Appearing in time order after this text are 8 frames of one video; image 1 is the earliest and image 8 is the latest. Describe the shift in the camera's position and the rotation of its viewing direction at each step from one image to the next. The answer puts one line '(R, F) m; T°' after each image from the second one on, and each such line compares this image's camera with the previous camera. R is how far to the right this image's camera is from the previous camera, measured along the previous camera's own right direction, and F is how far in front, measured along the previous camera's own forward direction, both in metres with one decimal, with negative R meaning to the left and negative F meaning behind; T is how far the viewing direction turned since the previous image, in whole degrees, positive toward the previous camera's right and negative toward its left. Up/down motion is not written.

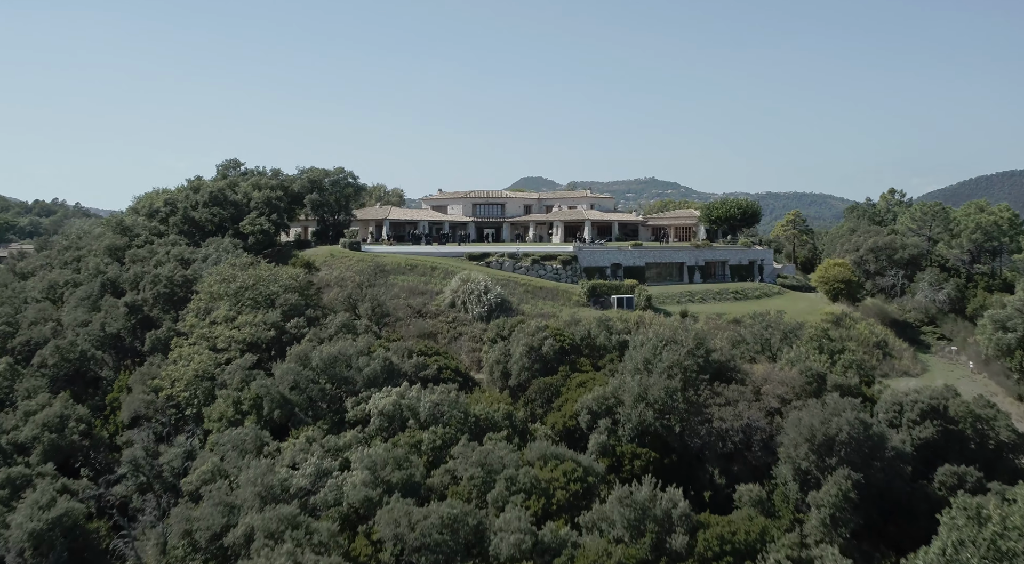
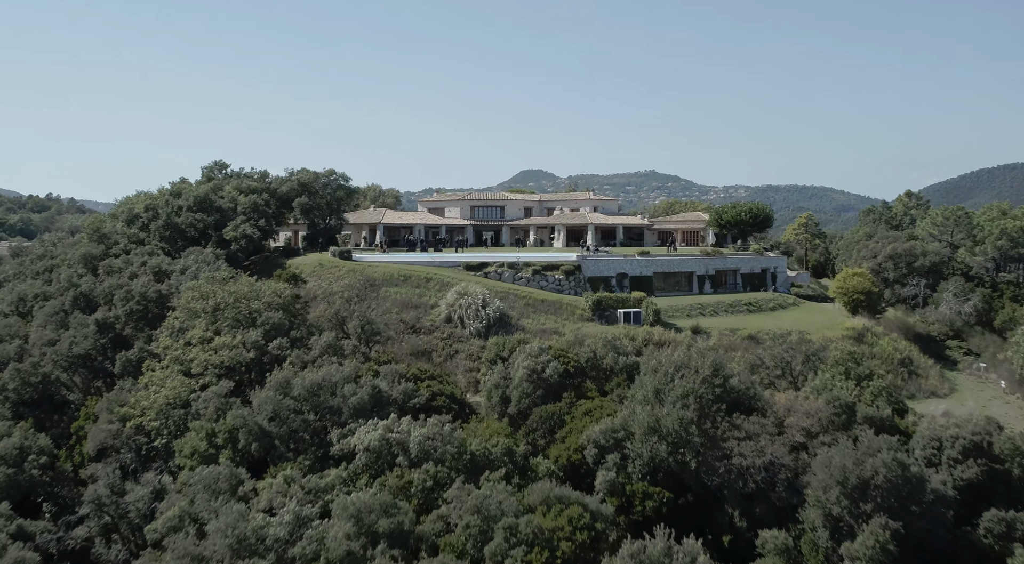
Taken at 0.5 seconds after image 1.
(0.0, +3.5) m; 0°
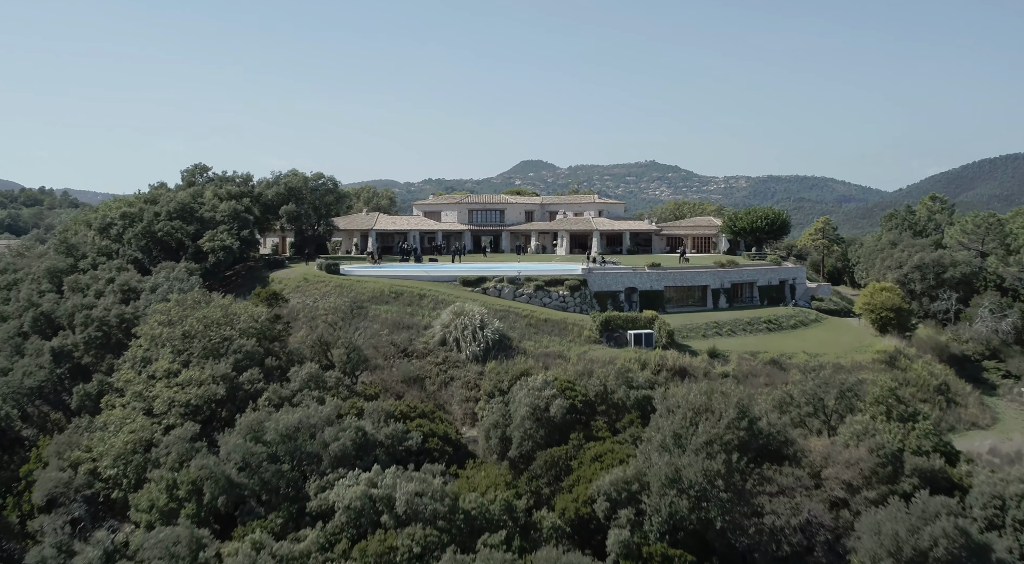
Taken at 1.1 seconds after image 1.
(0.0, +4.3) m; 0°
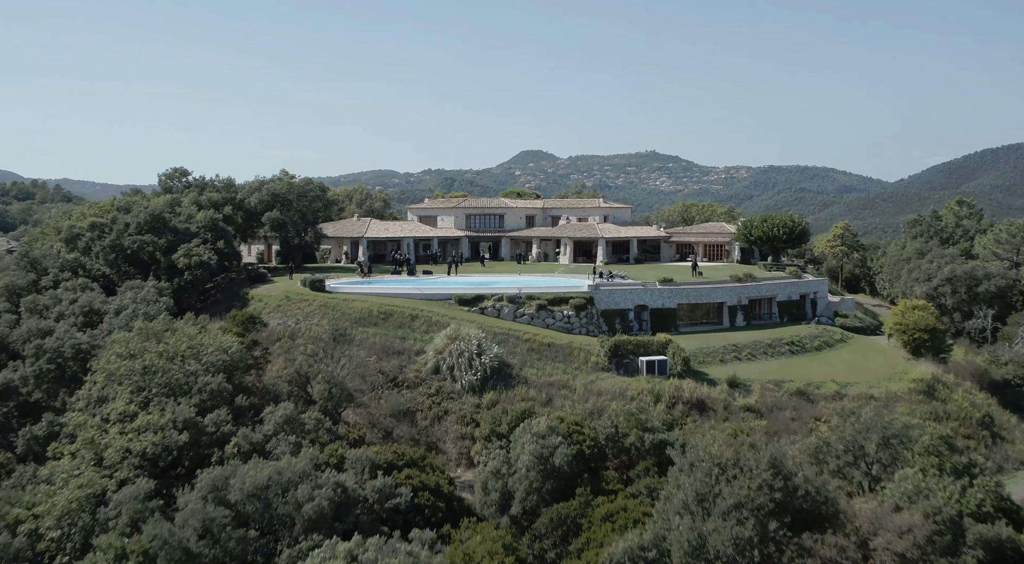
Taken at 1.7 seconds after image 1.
(0.0, +4.3) m; 0°
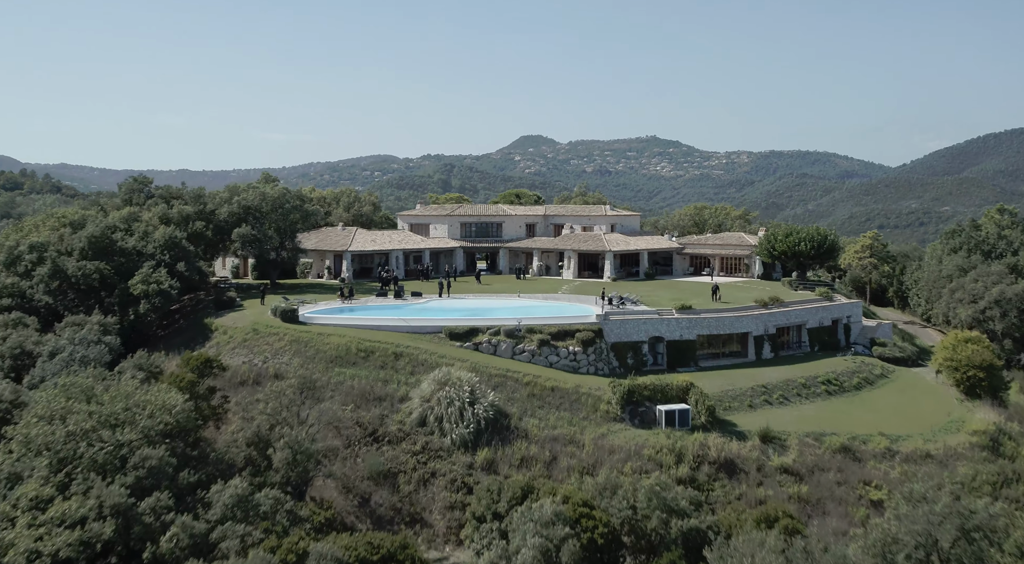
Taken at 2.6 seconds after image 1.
(+0.1, +5.9) m; 0°
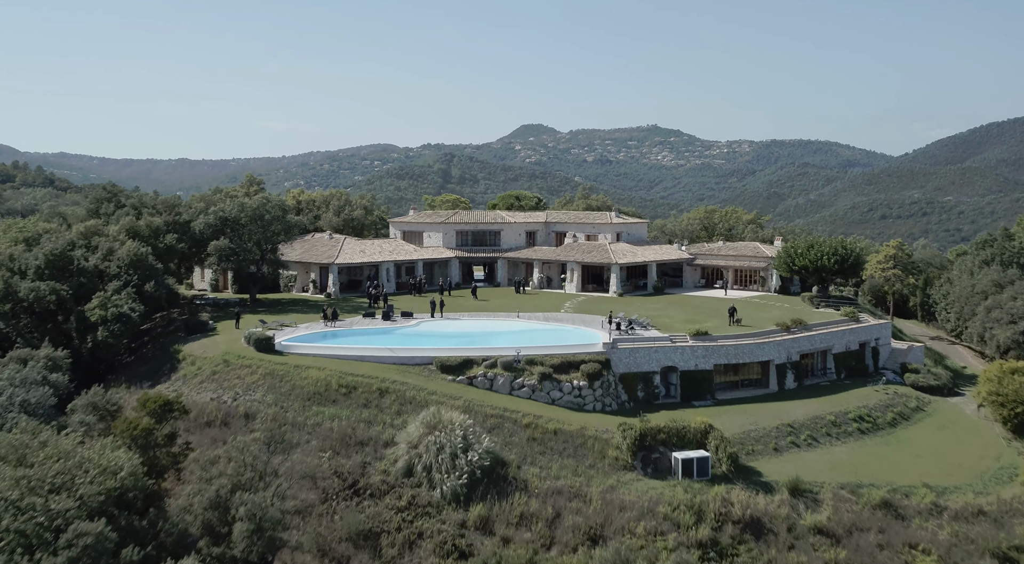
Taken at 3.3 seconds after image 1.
(+0.1, +4.2) m; 0°
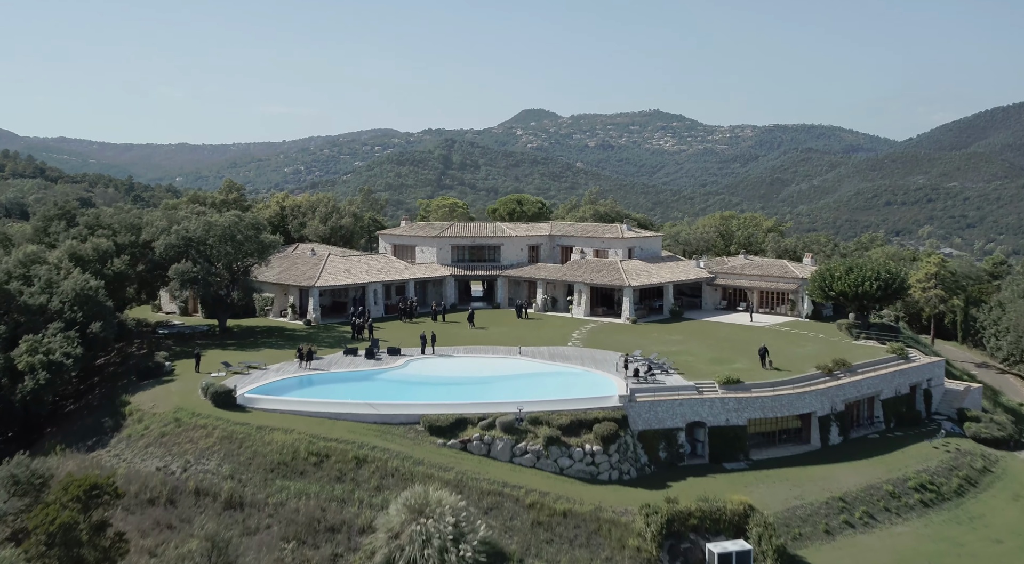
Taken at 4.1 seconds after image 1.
(0.0, +5.8) m; 0°
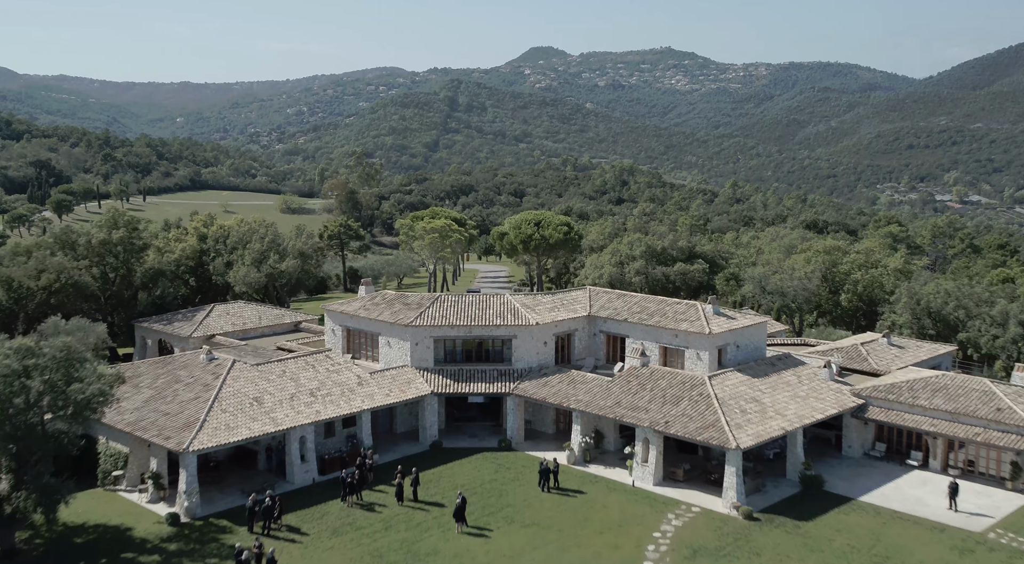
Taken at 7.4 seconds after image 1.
(-0.4, +21.9) m; -1°
